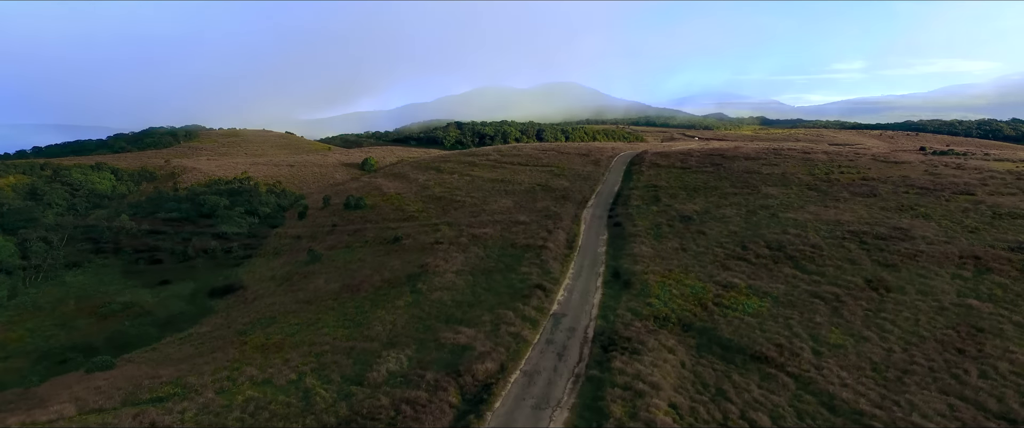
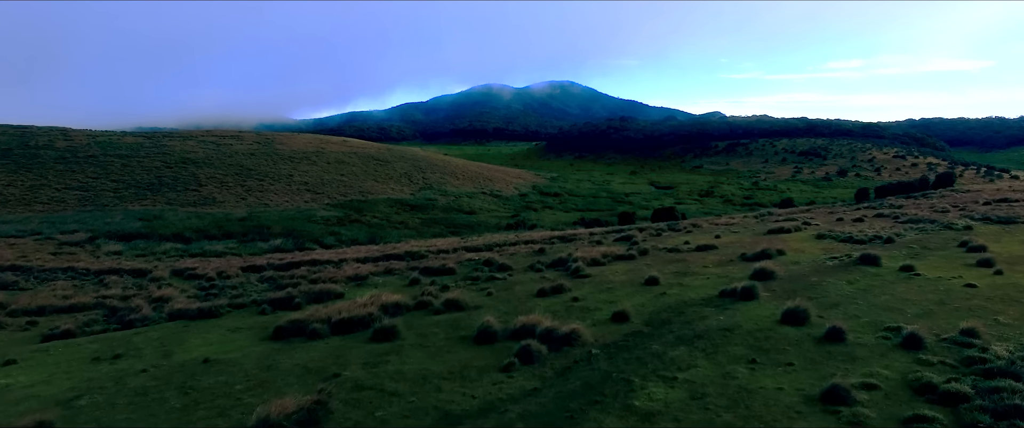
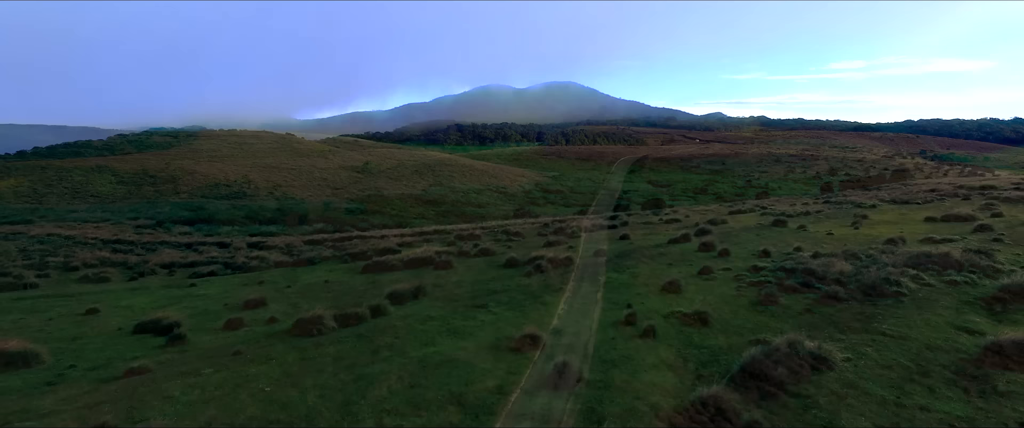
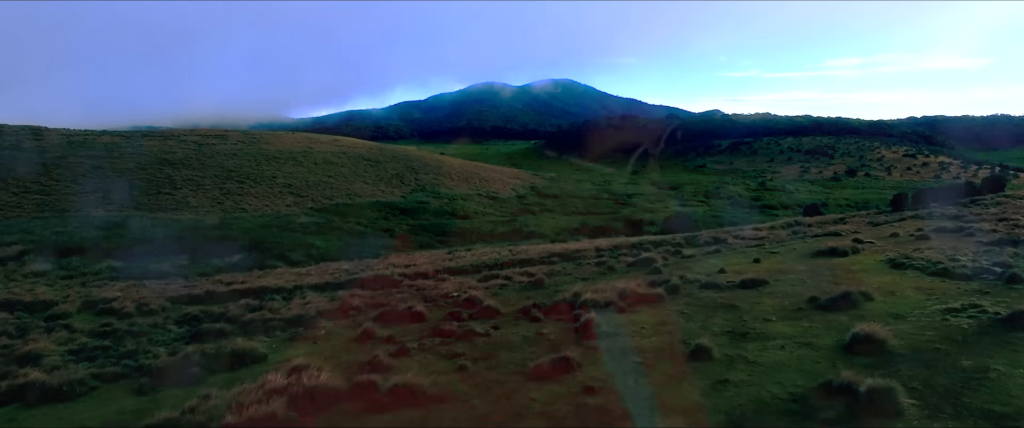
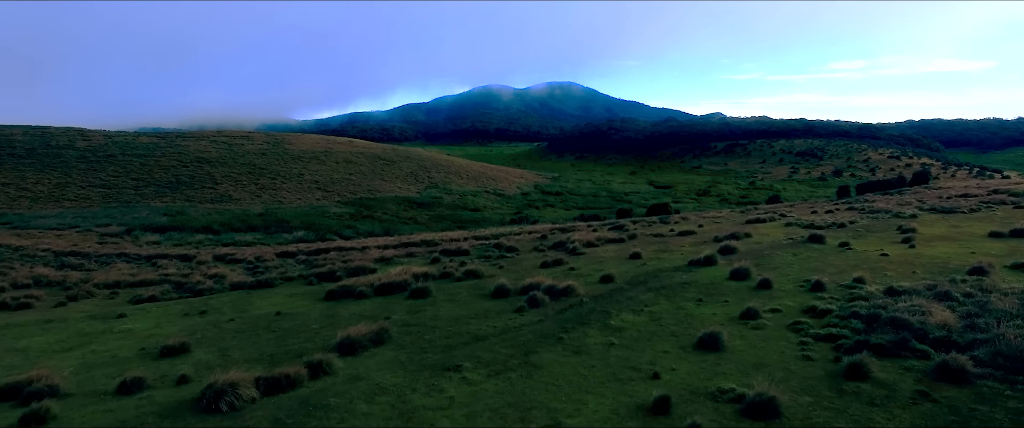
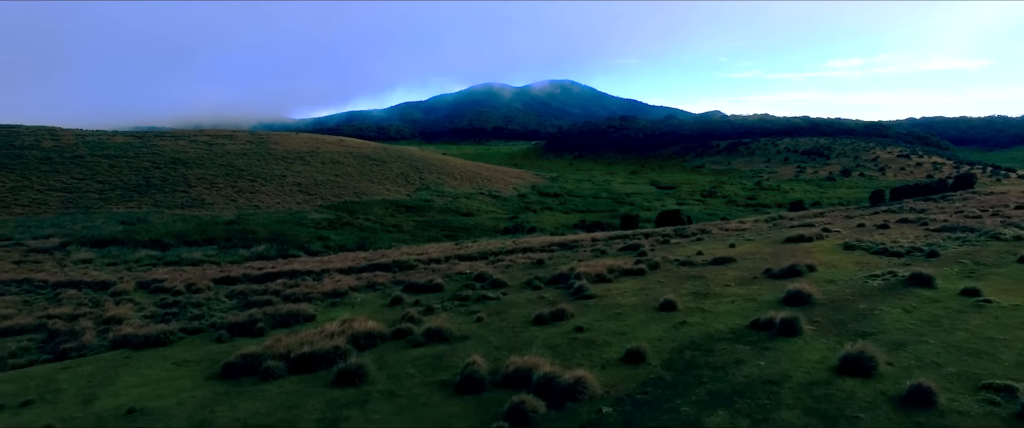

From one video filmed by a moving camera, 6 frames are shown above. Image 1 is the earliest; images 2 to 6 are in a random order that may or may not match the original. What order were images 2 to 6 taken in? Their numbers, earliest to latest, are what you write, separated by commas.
3, 5, 2, 6, 4
